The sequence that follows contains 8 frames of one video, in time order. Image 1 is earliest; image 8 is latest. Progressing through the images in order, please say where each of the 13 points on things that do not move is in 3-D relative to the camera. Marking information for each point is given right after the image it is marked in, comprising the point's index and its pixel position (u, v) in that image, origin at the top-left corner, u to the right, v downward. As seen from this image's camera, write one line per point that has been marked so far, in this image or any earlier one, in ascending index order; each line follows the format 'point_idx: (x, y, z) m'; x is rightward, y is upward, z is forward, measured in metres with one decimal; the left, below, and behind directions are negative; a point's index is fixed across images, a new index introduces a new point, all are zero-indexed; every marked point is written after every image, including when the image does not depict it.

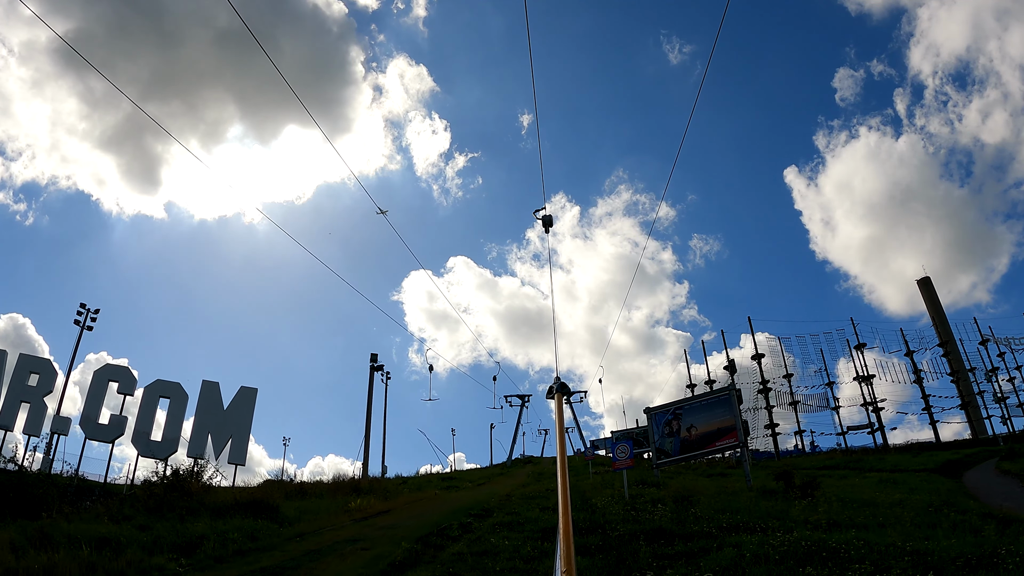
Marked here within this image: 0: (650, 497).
0: (+4.7, -7.2, +18.9) m
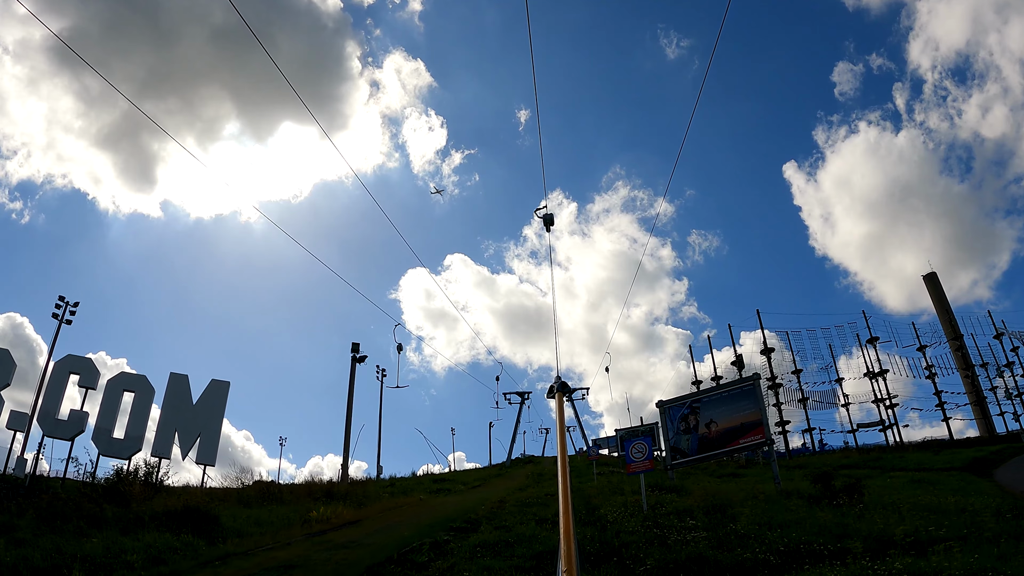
0: (+4.4, -6.0, +15.1) m
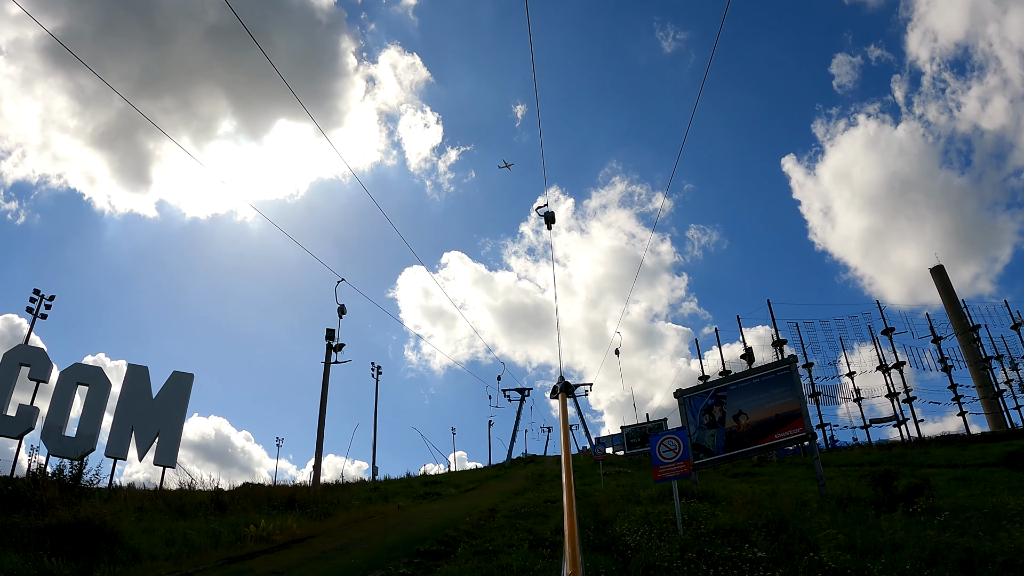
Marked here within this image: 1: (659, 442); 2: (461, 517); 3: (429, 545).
0: (+4.1, -4.8, +11.0) m
1: (+3.0, -3.1, +11.2) m
2: (-1.9, -8.3, +19.9) m
3: (-2.0, -6.3, +13.7) m
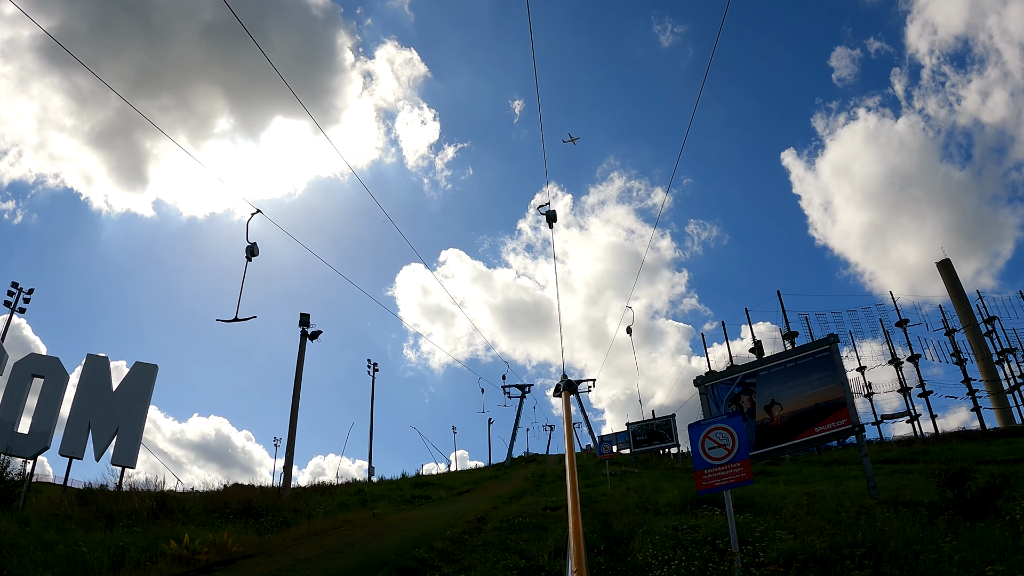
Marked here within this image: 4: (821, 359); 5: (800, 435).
0: (+3.9, -3.7, +7.6) m
1: (+2.7, -2.1, +7.8) m
2: (-2.1, -7.2, +16.6) m
3: (-2.3, -5.3, +10.4) m
4: (+10.4, -2.4, +18.6) m
5: (+9.4, -4.8, +18.1) m
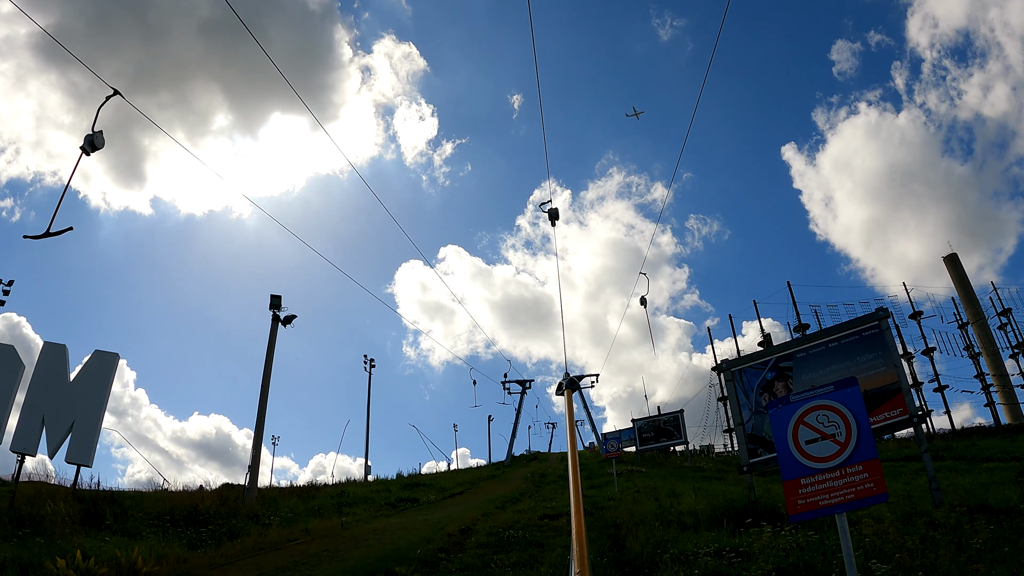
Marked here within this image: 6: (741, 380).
0: (+3.6, -2.8, +4.6) m
1: (+2.4, -1.2, +4.8) m
2: (-2.4, -6.3, +13.6) m
3: (-2.6, -4.4, +7.4) m
4: (+10.1, -1.4, +15.6) m
5: (+9.2, -3.8, +15.1) m
6: (+7.0, -2.8, +16.9) m
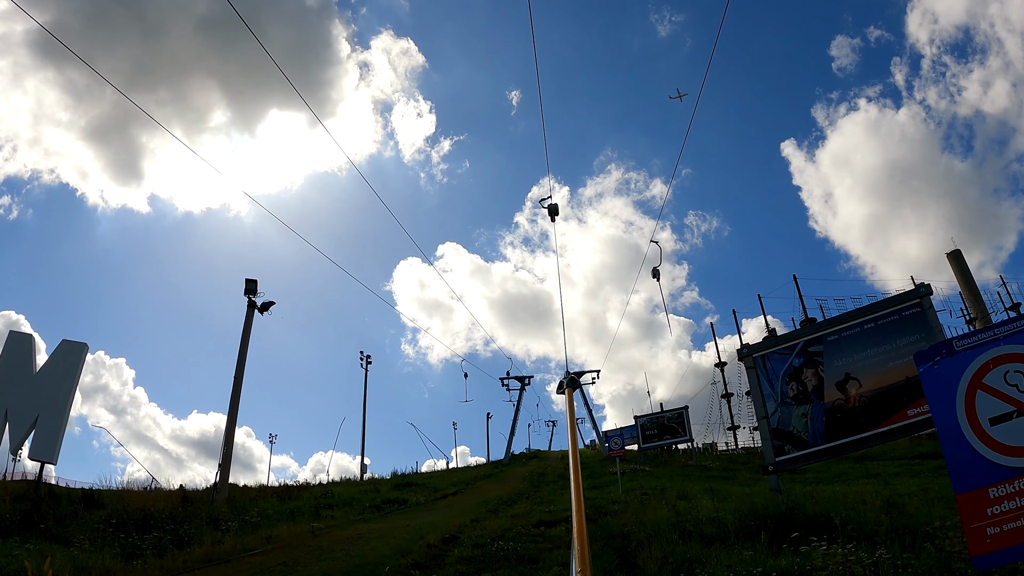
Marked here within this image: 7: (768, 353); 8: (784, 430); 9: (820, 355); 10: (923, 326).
0: (+3.4, -2.2, +2.6) m
1: (+2.2, -0.6, +2.9) m
2: (-2.6, -5.6, +11.6) m
3: (-2.8, -3.8, +5.4) m
4: (+9.9, -0.8, +13.7) m
5: (+8.9, -3.2, +13.2) m
6: (+6.7, -2.1, +14.9) m
7: (+6.8, -1.8, +15.0) m
8: (+6.9, -3.6, +14.0) m
9: (+7.9, -1.8, +14.3) m
10: (+10.1, -0.9, +13.4) m
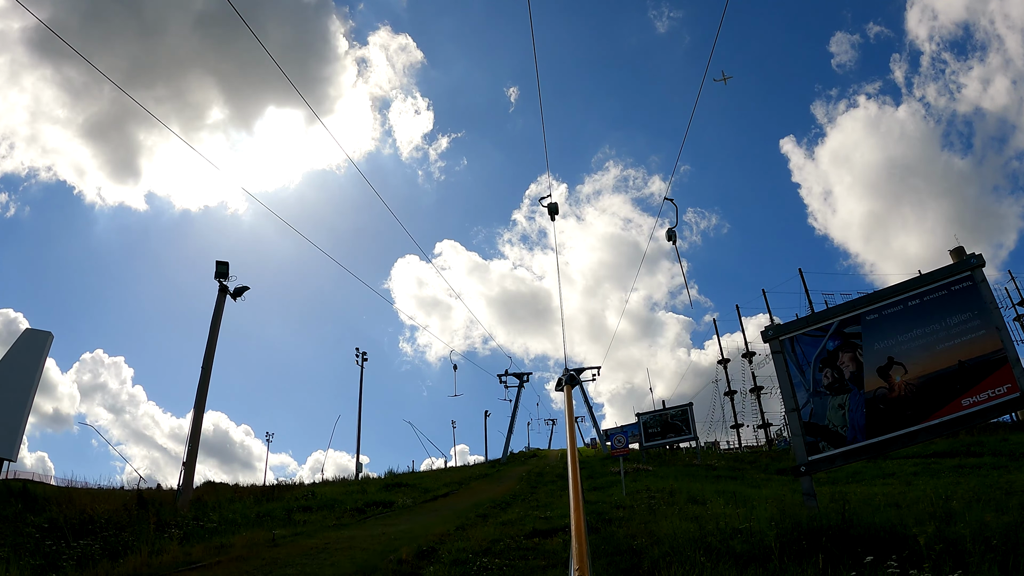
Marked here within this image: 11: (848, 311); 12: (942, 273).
0: (+3.2, -1.6, +0.7) m
1: (+2.0, 0.0, +0.9) m
2: (-2.9, -5.0, +9.7) m
3: (-3.0, -3.2, +3.5) m
4: (+9.6, -0.1, +11.7) m
5: (+8.7, -2.5, +11.2) m
6: (+6.5, -1.5, +13.0) m
7: (+6.6, -1.2, +13.1) m
8: (+6.6, -3.0, +12.1) m
9: (+7.7, -1.2, +12.4) m
10: (+9.8, -0.3, +11.5) m
11: (+7.6, -0.5, +12.6) m
12: (+9.4, +0.3, +11.8) m
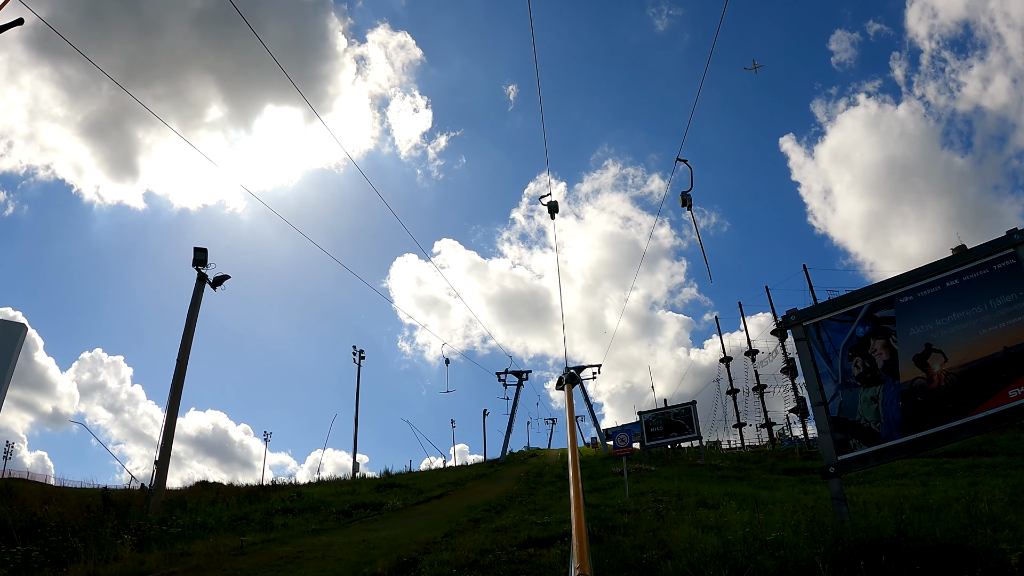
0: (+3.0, -1.2, -0.6) m
1: (+1.9, +0.4, -0.4) m
2: (-3.0, -4.6, +8.4) m
3: (-3.1, -2.8, +2.2) m
4: (+9.5, +0.3, +10.5) m
5: (+8.5, -2.1, +10.0) m
6: (+6.3, -1.1, +11.7) m
7: (+6.4, -0.8, +11.8) m
8: (+6.5, -2.6, +10.8) m
9: (+7.5, -0.7, +11.1) m
10: (+9.7, +0.1, +10.2) m
11: (+7.4, -0.1, +11.3) m
12: (+9.2, +0.7, +10.6) m
